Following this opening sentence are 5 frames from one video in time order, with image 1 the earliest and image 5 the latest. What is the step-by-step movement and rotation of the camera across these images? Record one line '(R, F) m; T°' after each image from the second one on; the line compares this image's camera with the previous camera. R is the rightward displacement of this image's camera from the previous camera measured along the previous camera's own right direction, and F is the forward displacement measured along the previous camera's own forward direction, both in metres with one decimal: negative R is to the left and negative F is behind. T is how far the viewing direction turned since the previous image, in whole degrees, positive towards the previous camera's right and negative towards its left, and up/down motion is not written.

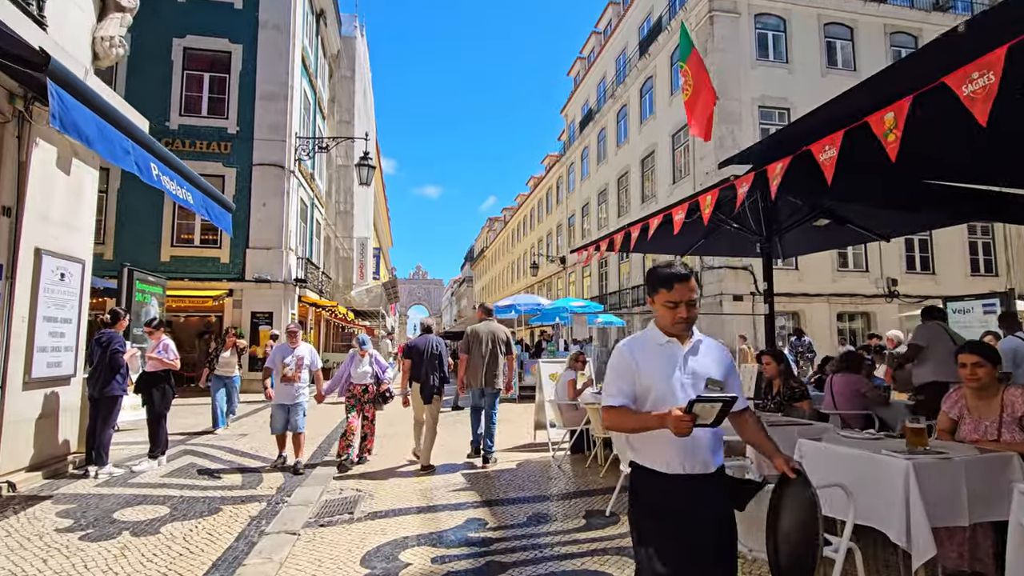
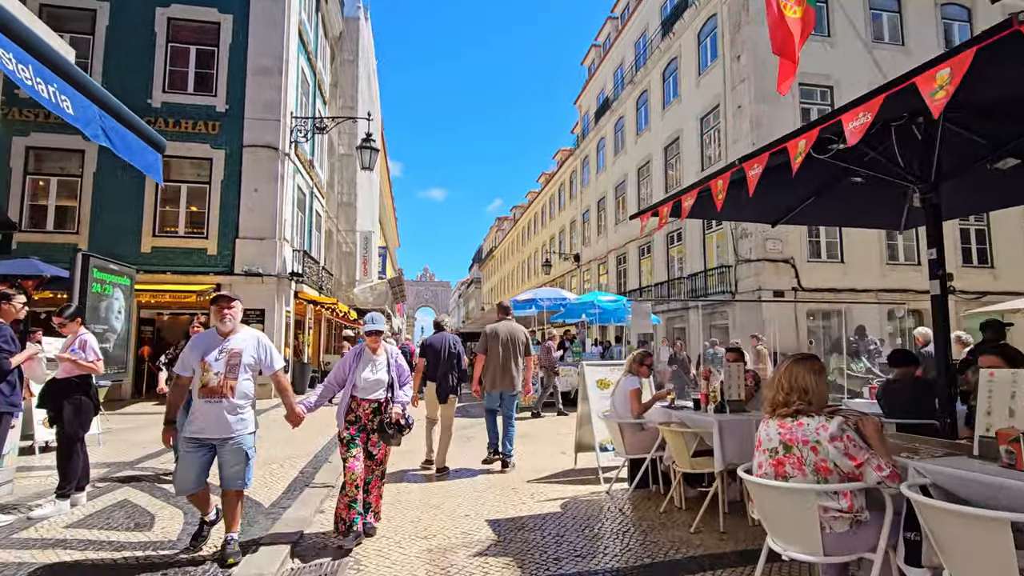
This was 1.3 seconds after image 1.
(-0.3, +1.6) m; -1°
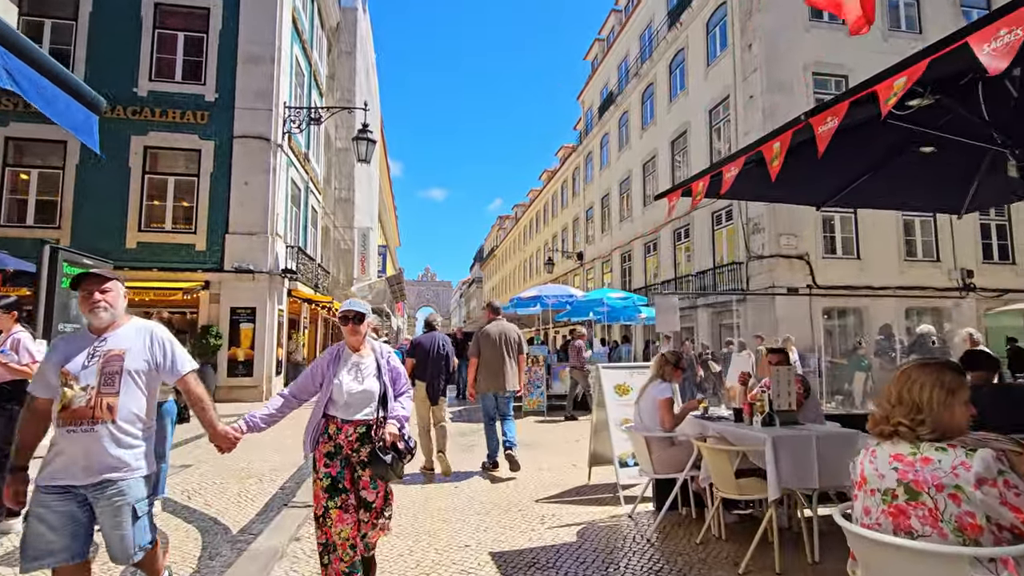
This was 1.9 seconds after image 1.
(0.0, +0.6) m; 0°
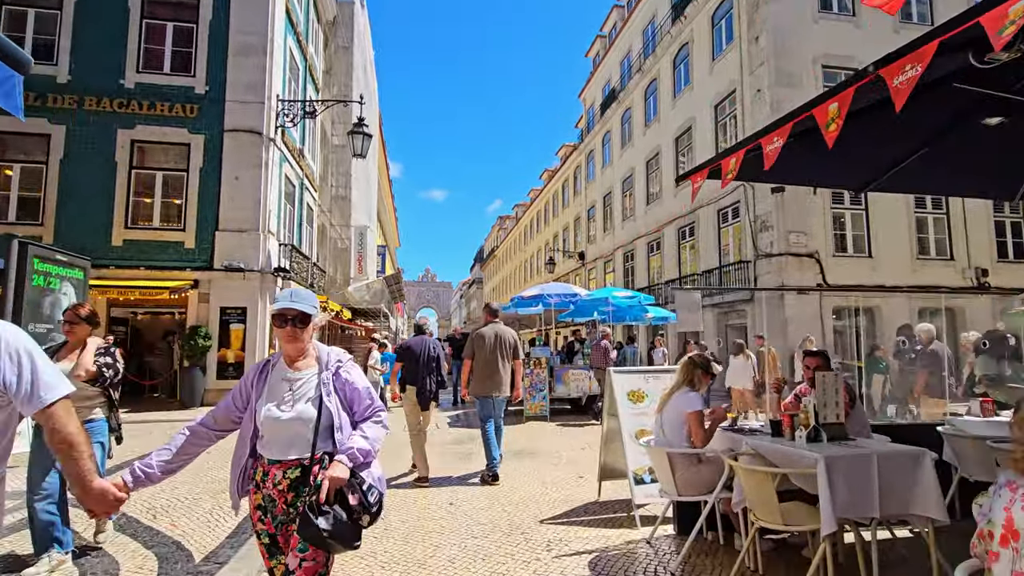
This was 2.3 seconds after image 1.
(0.0, +0.5) m; 0°
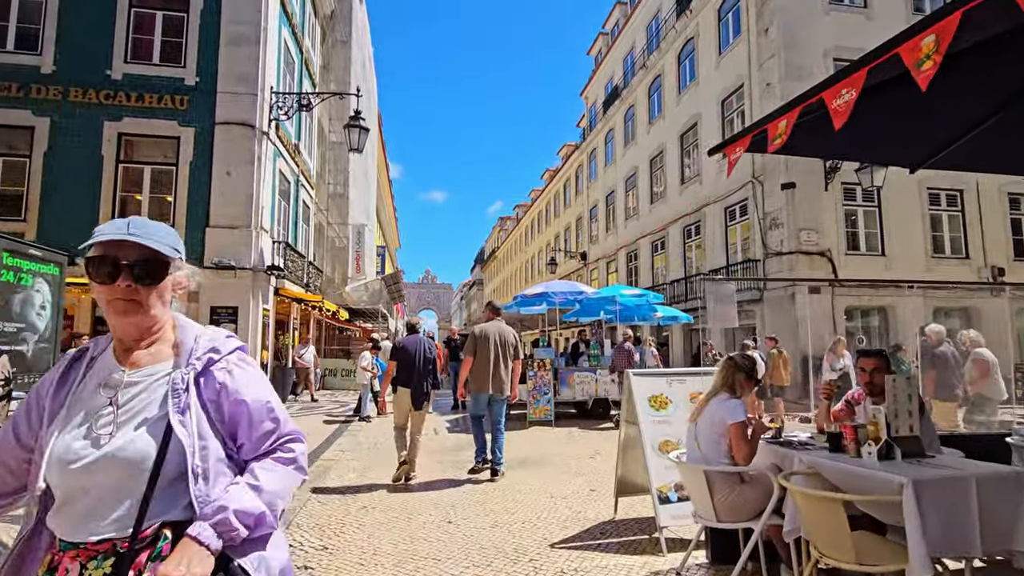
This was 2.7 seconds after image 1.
(0.0, +0.5) m; 0°
